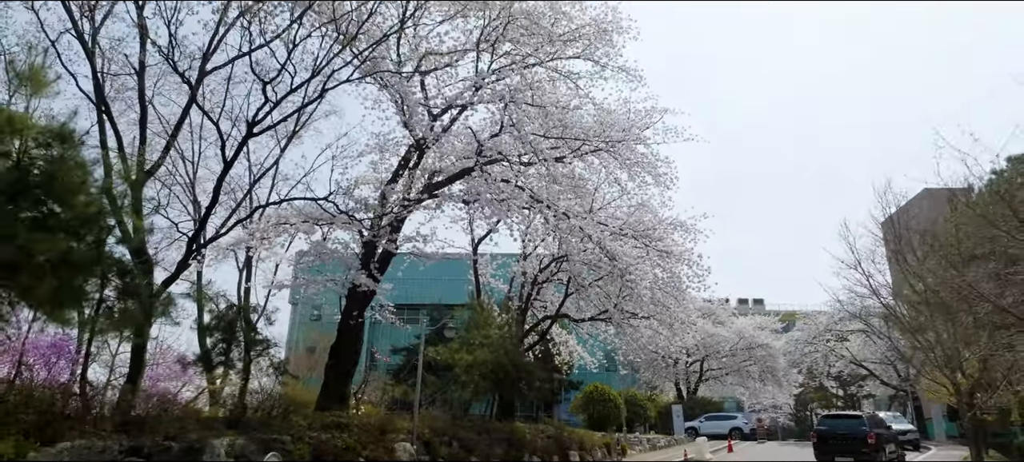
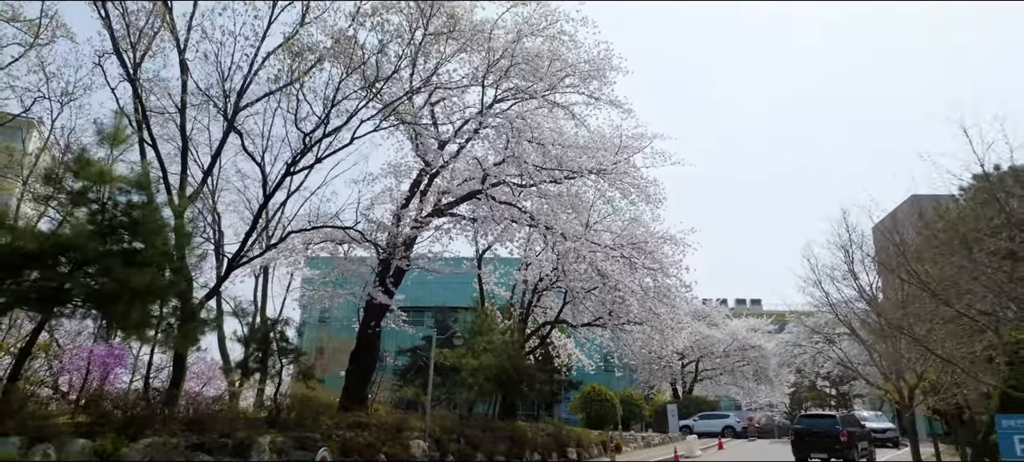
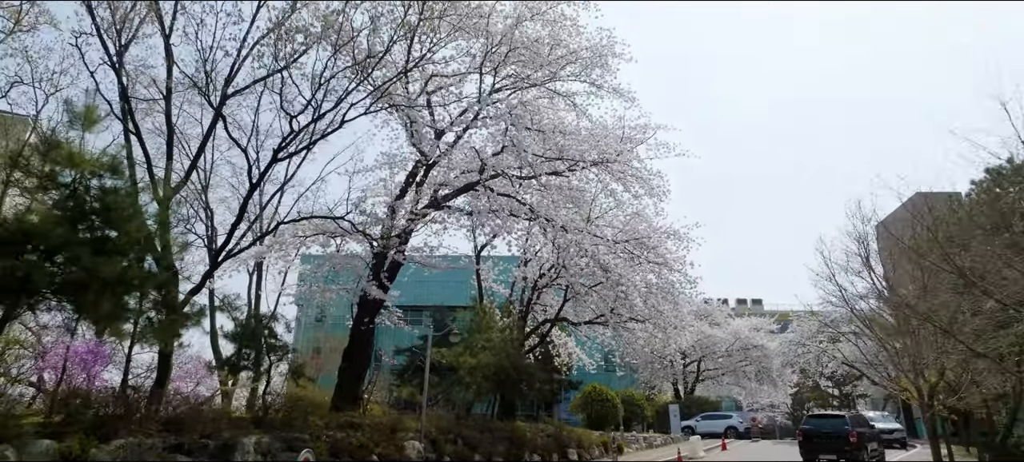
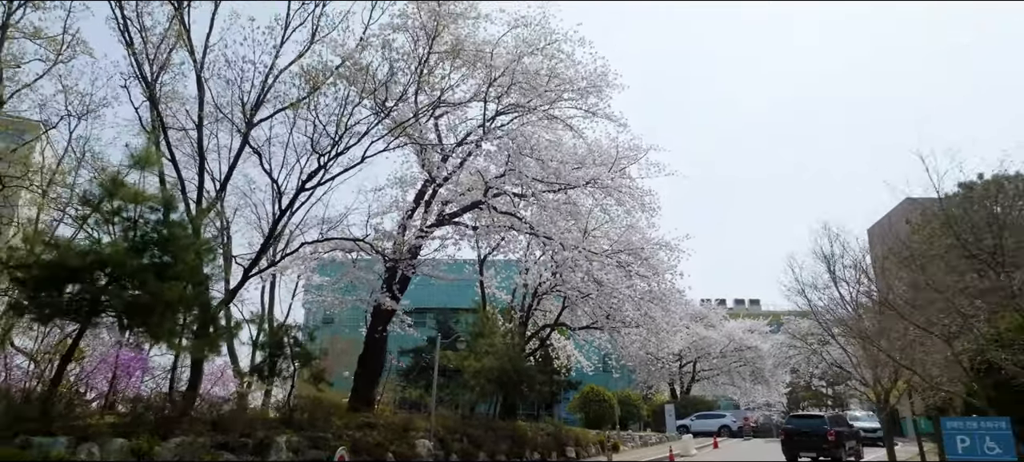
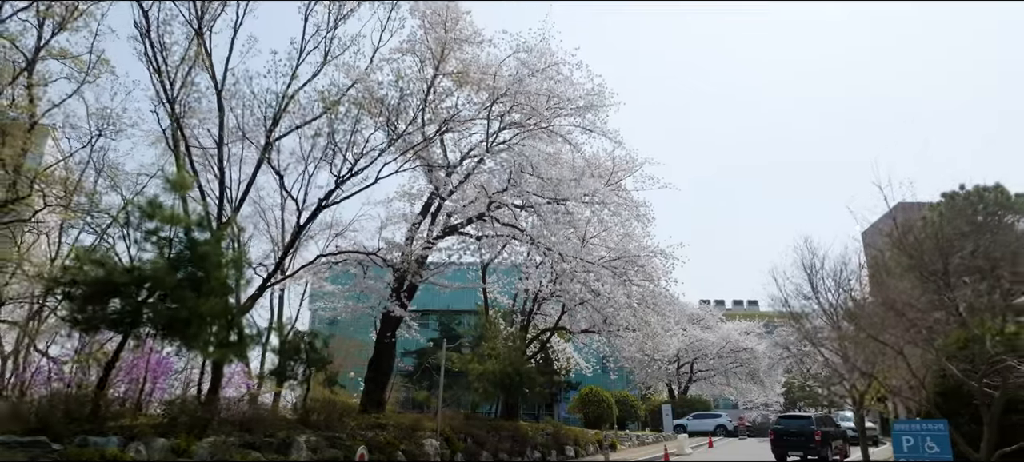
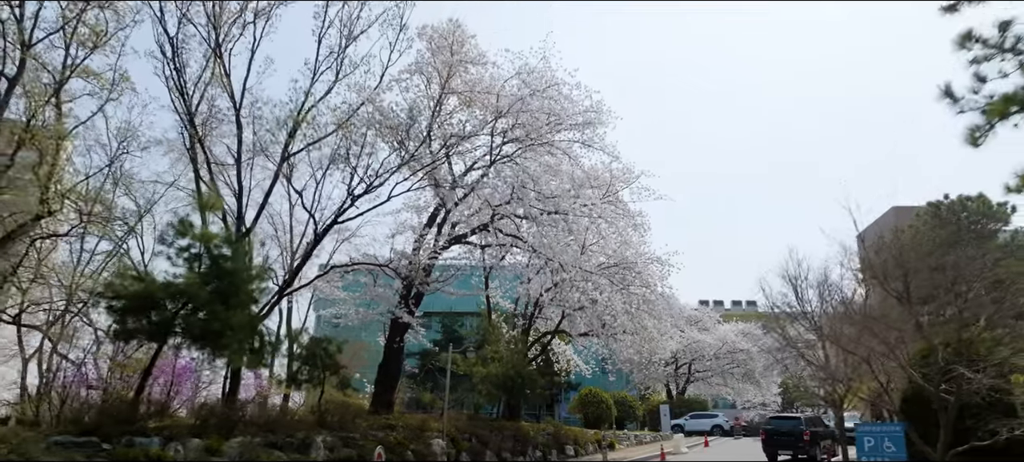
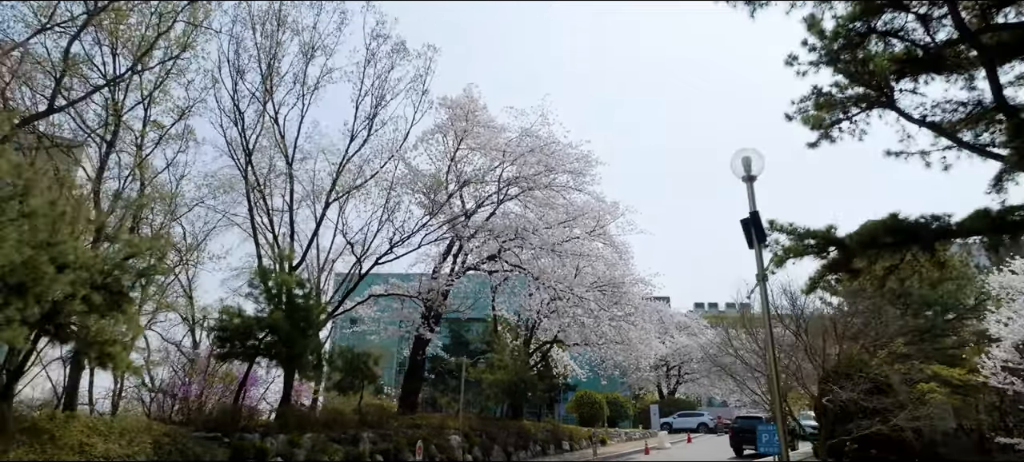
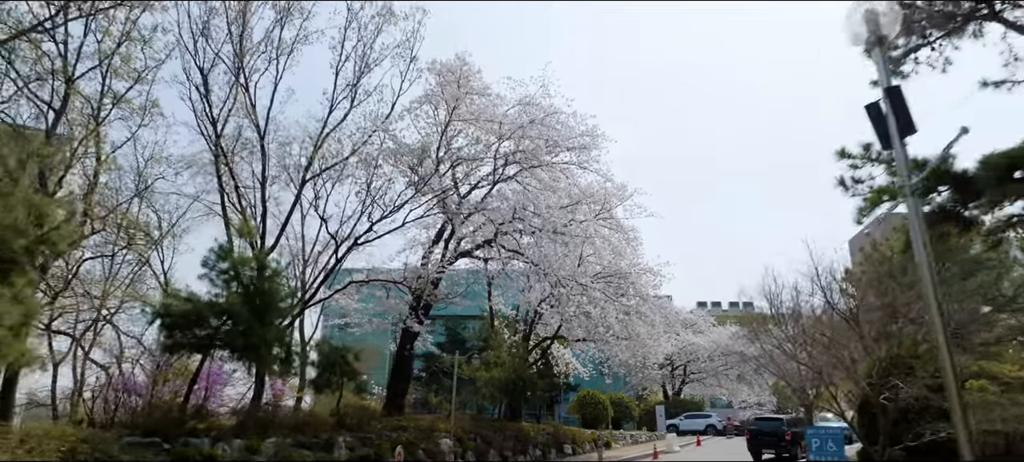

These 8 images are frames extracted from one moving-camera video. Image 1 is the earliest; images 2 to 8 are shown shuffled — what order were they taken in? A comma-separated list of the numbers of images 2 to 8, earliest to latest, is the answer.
3, 2, 4, 5, 6, 8, 7
